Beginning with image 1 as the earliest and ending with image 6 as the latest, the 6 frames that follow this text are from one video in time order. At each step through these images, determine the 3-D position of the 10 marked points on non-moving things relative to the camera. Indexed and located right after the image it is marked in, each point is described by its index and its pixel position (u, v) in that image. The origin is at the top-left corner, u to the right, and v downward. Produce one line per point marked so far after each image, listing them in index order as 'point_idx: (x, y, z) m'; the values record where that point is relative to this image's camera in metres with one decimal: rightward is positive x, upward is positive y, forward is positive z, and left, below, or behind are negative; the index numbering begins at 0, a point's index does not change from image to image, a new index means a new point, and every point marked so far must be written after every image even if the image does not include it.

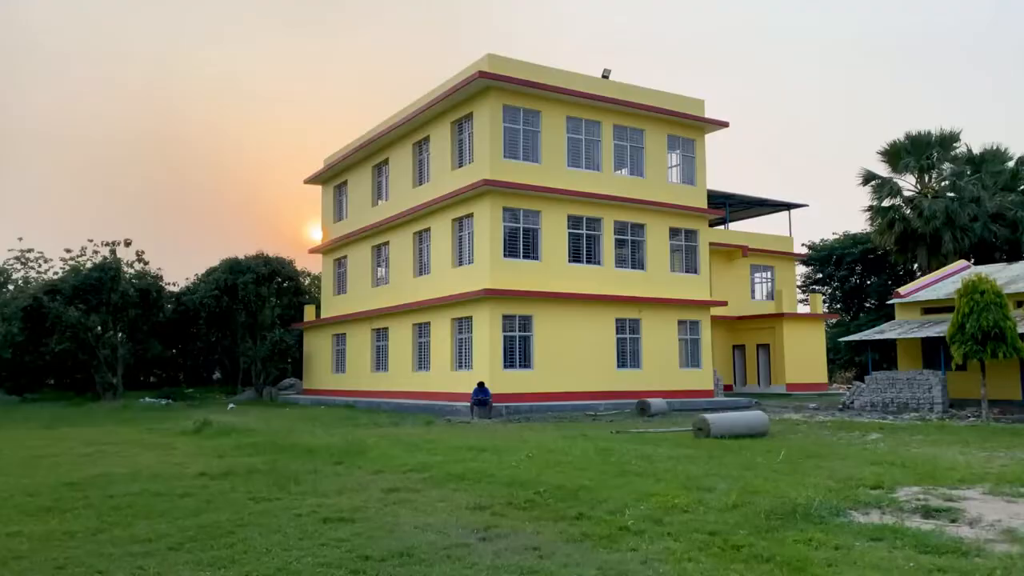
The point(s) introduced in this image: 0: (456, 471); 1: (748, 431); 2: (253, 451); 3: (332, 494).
0: (-0.6, -1.9, +8.3) m
1: (+3.6, -2.2, +12.2) m
2: (-3.6, -2.3, +11.1) m
3: (-1.7, -1.9, +7.4) m
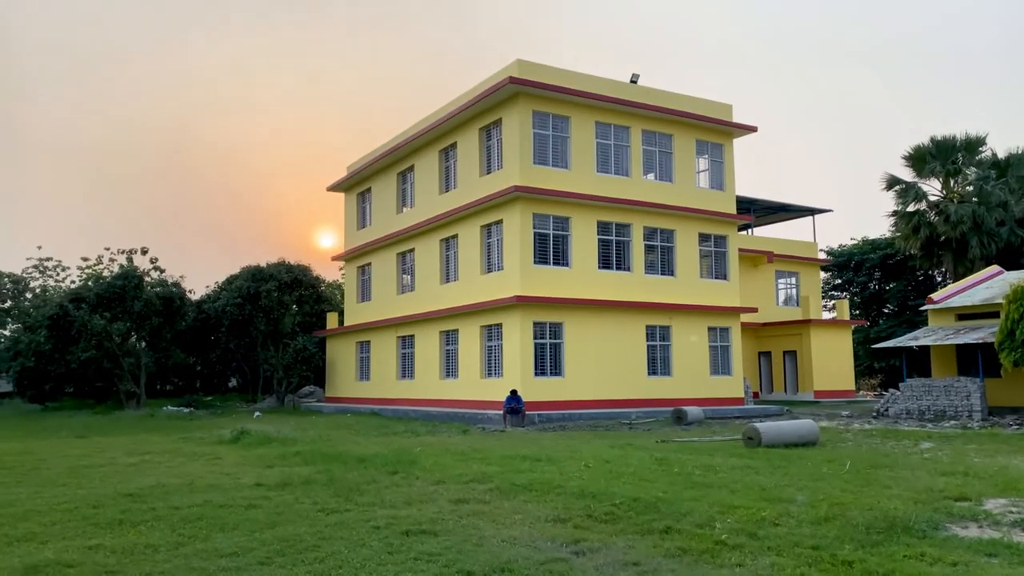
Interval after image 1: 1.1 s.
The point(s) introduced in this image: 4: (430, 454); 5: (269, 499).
0: (+0.1, -2.0, +8.1) m
1: (+4.3, -2.3, +12.0) m
2: (-2.9, -2.4, +11.0) m
3: (-1.0, -2.0, +7.2) m
4: (-1.1, -2.3, +11.0) m
5: (-2.4, -2.1, +7.9) m
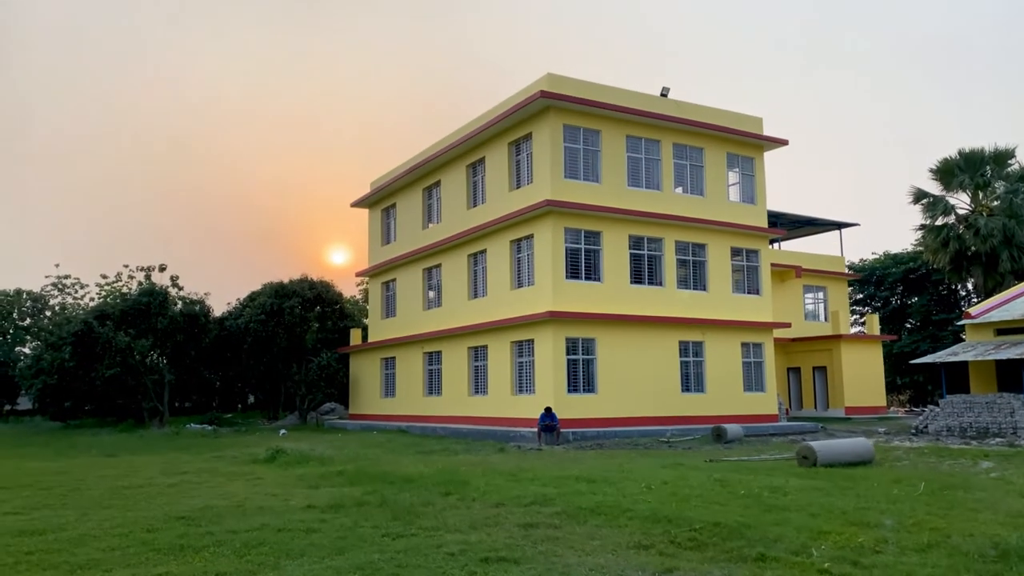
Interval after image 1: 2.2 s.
0: (+0.7, -2.1, +7.8) m
1: (+5.0, -2.5, +11.6) m
2: (-2.3, -2.6, +10.7) m
3: (-0.4, -2.1, +6.9) m
4: (-0.4, -2.5, +10.7) m
5: (-1.8, -2.3, +7.6) m
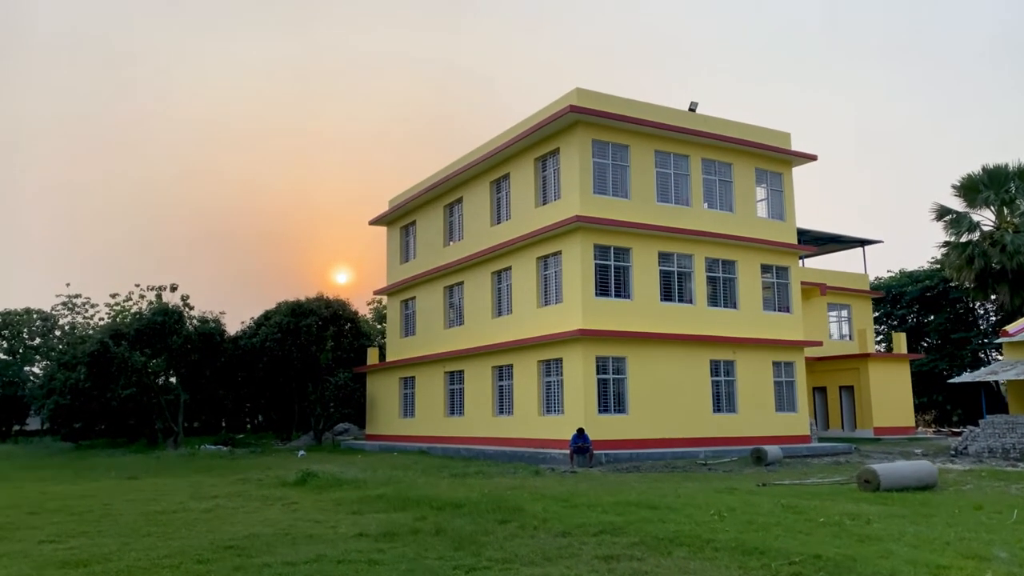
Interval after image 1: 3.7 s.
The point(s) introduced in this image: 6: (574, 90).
0: (+1.4, -2.3, +7.3) m
1: (+5.7, -2.7, +11.1) m
2: (-1.6, -2.8, +10.2) m
3: (+0.3, -2.2, +6.5) m
4: (+0.2, -2.7, +10.2) m
5: (-1.1, -2.4, +7.2) m
6: (+1.6, +5.0, +20.0) m
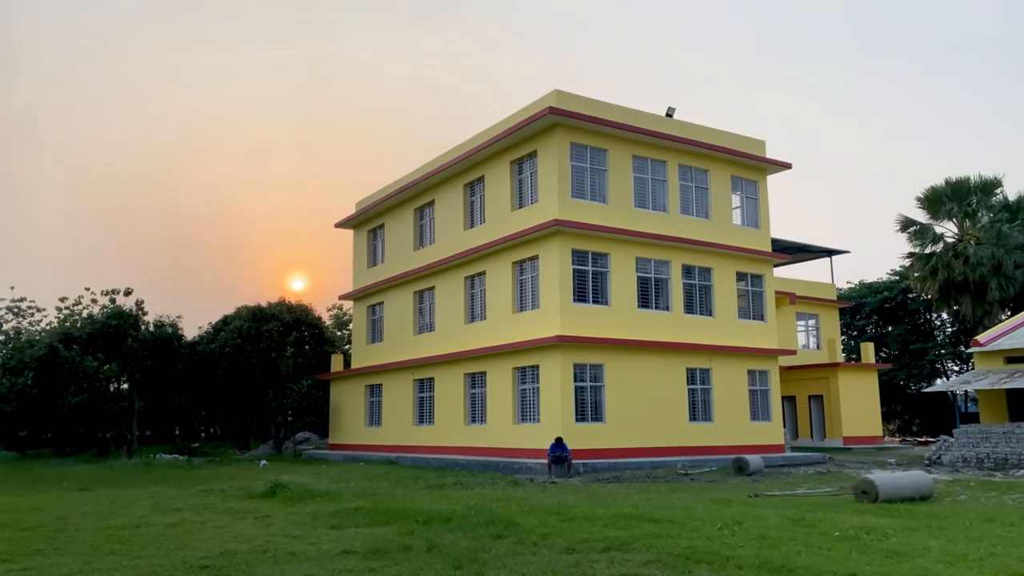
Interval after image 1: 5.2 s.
0: (+1.4, -2.3, +6.9) m
1: (+5.5, -2.8, +10.9) m
2: (-1.7, -2.8, +9.6) m
3: (+0.3, -2.2, +5.9) m
4: (+0.1, -2.7, +9.7) m
5: (-1.1, -2.4, +6.6) m
6: (+1.0, +4.9, +19.6) m
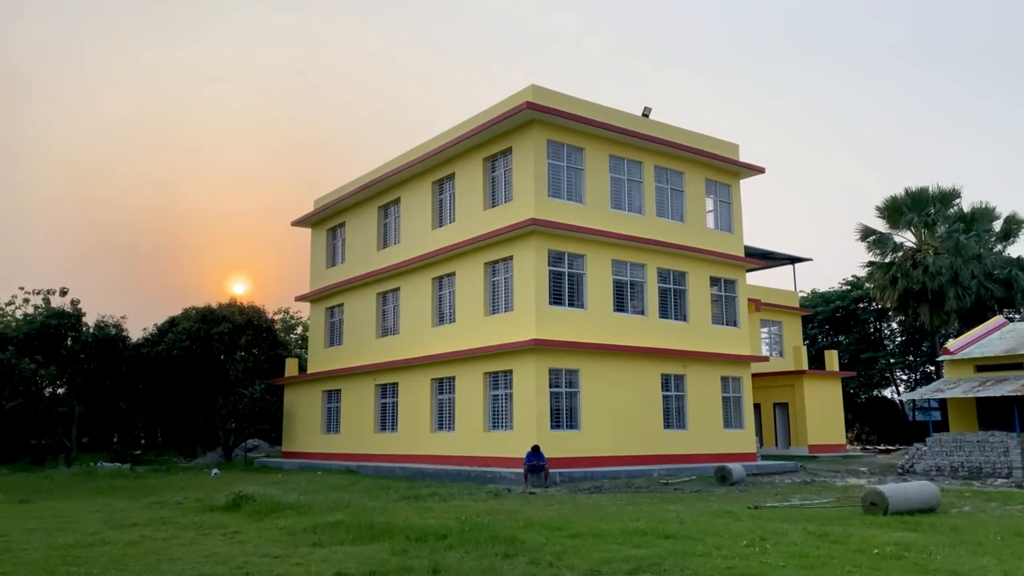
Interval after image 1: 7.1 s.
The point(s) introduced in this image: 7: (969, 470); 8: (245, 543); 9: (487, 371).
0: (+1.6, -2.2, +6.2) m
1: (+5.4, -2.8, +10.4) m
2: (-1.7, -2.7, +8.7) m
3: (+0.6, -2.1, +5.2) m
4: (+0.1, -2.7, +8.9) m
5: (-0.9, -2.3, +5.7) m
6: (+0.4, +4.8, +18.9) m
7: (+11.0, -4.4, +19.2) m
8: (-3.0, -2.8, +8.6) m
9: (-0.7, -2.0, +19.6) m
